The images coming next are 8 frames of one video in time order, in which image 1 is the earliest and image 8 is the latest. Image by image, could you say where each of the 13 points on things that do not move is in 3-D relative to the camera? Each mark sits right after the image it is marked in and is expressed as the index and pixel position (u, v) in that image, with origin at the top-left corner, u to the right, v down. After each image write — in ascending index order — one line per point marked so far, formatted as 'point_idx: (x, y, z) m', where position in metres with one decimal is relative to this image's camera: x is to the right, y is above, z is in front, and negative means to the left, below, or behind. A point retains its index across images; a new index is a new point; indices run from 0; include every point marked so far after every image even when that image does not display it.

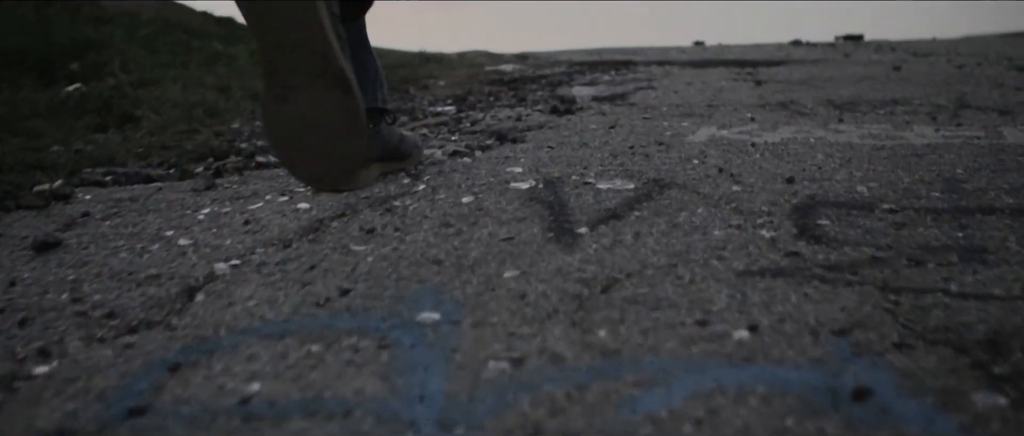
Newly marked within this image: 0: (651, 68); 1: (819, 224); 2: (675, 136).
0: (+0.9, +0.9, +6.1) m
1: (+0.5, 0.0, +1.6) m
2: (+0.5, +0.2, +2.7) m
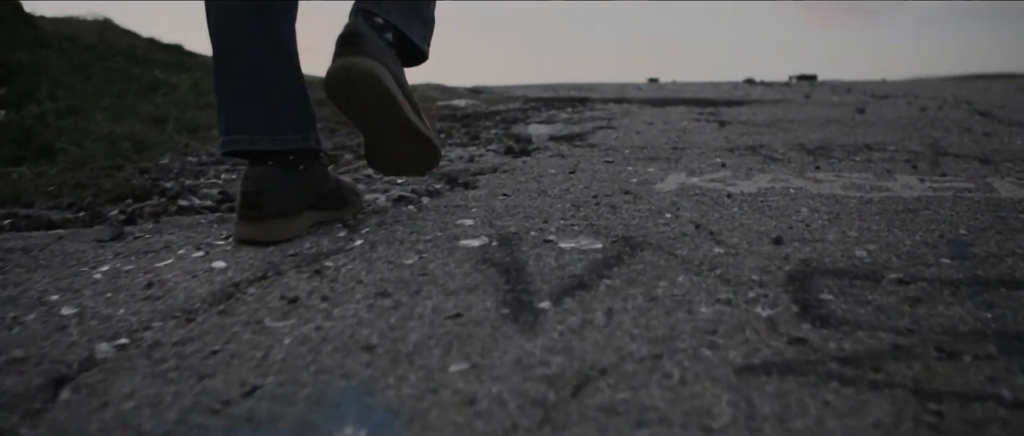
0: (+0.6, +0.7, +5.9) m
1: (+0.4, -0.1, +1.4) m
2: (+0.3, +0.1, +2.5) m
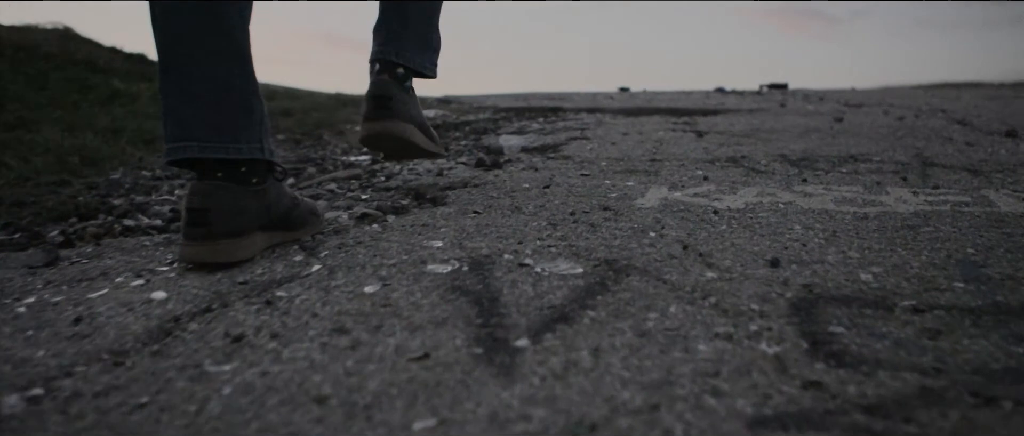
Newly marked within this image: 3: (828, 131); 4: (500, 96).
0: (+0.4, +0.6, +5.8) m
1: (+0.4, -0.1, +1.2) m
2: (+0.3, 0.0, +2.3) m
3: (+1.4, +0.4, +4.2) m
4: (-0.1, +1.1, +8.6) m
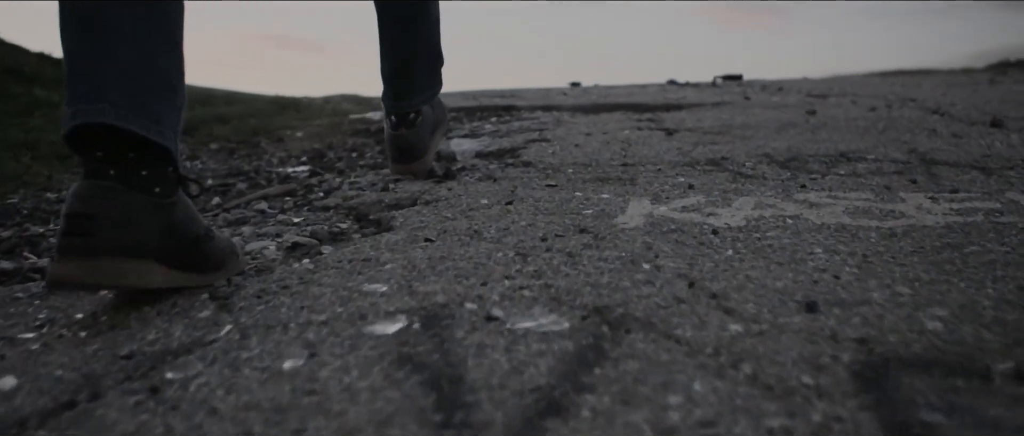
0: (+0.1, +0.6, +5.5) m
1: (+0.4, -0.2, +0.9) m
2: (+0.2, 0.0, +2.0) m
3: (+1.2, +0.4, +3.9) m
4: (-0.5, +1.0, +8.2) m
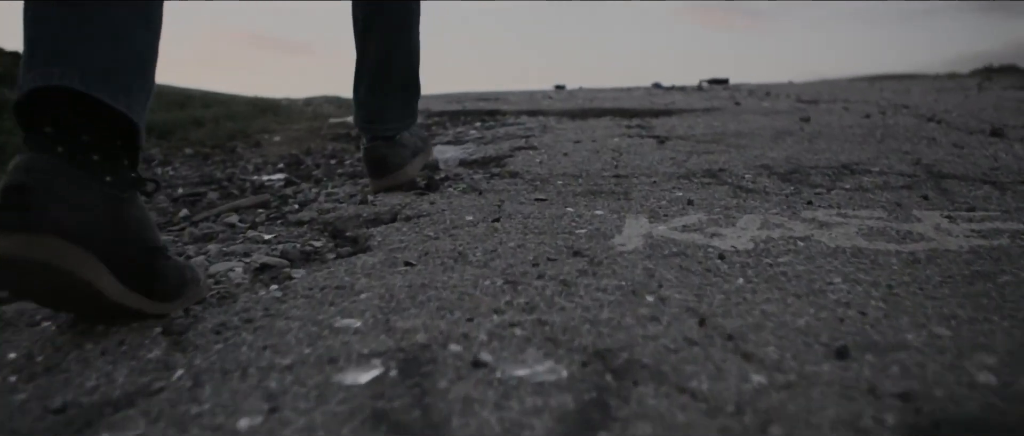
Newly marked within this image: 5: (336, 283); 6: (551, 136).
0: (0.0, +0.5, +5.3) m
1: (+0.4, -0.2, +0.8) m
2: (+0.2, 0.0, +1.8) m
3: (+1.1, +0.3, +3.8) m
4: (-0.7, +1.0, +8.0) m
5: (-0.3, -0.1, +1.6) m
6: (+0.2, +0.3, +4.1) m
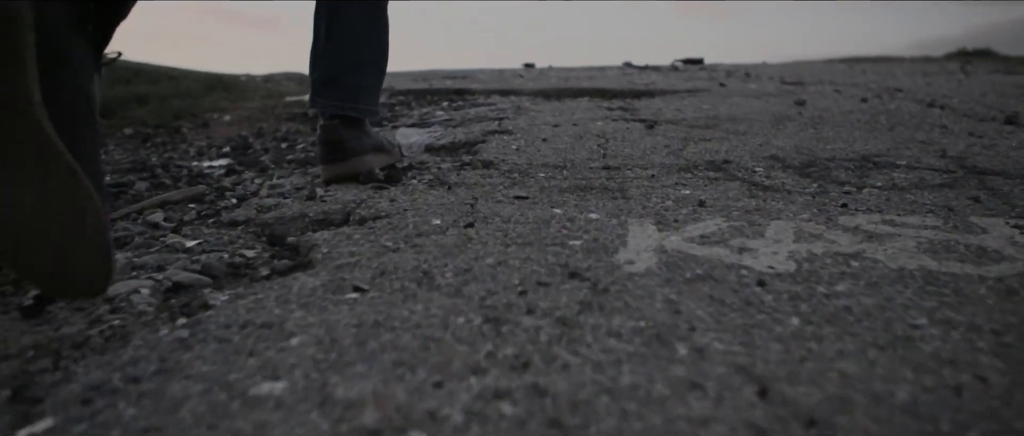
0: (-0.1, +0.6, +4.9) m
1: (+0.4, -0.3, +0.4) m
2: (+0.1, -0.1, +1.5) m
3: (+1.0, +0.3, +3.5) m
4: (-0.9, +1.1, +7.6) m
5: (-0.3, -0.1, +1.2) m
6: (+0.1, +0.4, +3.7) m
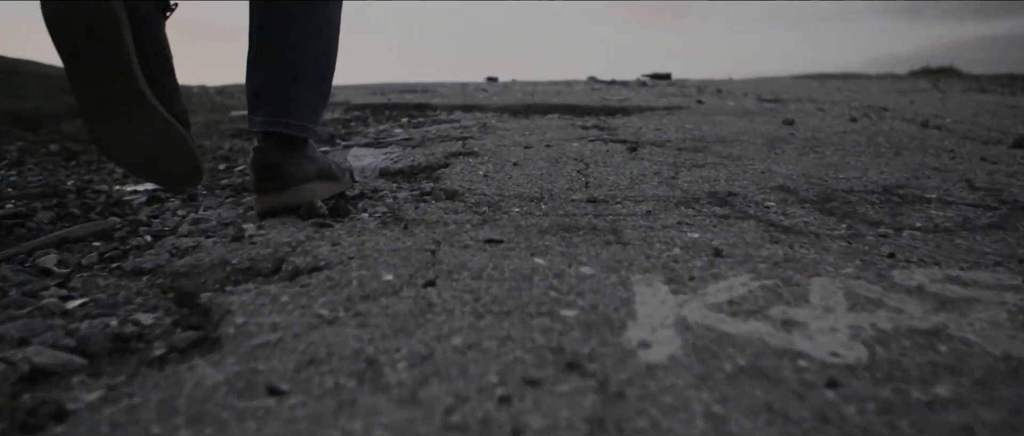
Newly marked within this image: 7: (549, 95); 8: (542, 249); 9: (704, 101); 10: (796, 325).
0: (-0.3, +0.5, +4.6) m
1: (+0.4, -0.3, +0.1) m
2: (+0.1, -0.1, +1.1) m
3: (+0.9, +0.2, +3.1) m
4: (-1.2, +1.0, +7.2) m
5: (-0.3, -0.2, +0.8) m
6: (-0.1, +0.3, +3.4) m
7: (+0.2, +0.8, +6.5) m
8: (0.0, -0.1, +1.6) m
9: (+1.1, +0.7, +5.4) m
10: (+0.3, -0.1, +1.1) m
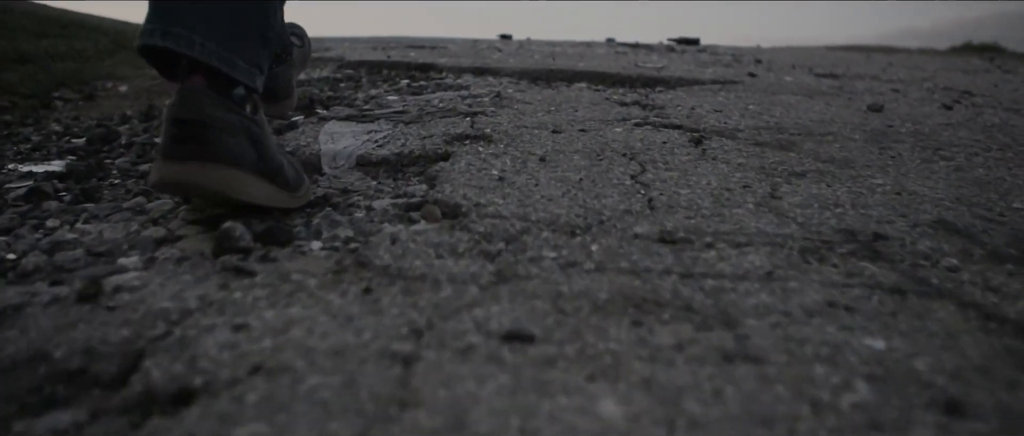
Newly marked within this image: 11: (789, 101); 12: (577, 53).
0: (-0.2, +0.5, +3.8) m
1: (+0.4, -0.5, -0.7) m
2: (+0.1, -0.2, +0.4) m
3: (+1.0, +0.2, +2.4) m
4: (-1.0, +1.2, +6.5) m
5: (-0.3, -0.3, +0.1) m
6: (0.0, +0.3, +2.6) m
7: (+0.3, +0.9, +5.7) m
8: (+0.1, -0.1, +0.9) m
9: (+1.2, +0.7, +4.7) m
10: (+0.4, -0.2, +0.4) m
11: (+0.9, +0.4, +3.3) m
12: (+0.4, +1.1, +6.6) m
